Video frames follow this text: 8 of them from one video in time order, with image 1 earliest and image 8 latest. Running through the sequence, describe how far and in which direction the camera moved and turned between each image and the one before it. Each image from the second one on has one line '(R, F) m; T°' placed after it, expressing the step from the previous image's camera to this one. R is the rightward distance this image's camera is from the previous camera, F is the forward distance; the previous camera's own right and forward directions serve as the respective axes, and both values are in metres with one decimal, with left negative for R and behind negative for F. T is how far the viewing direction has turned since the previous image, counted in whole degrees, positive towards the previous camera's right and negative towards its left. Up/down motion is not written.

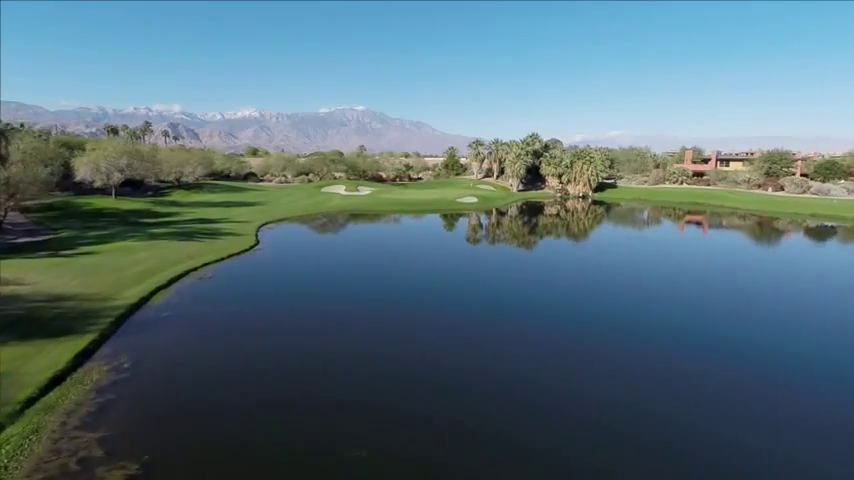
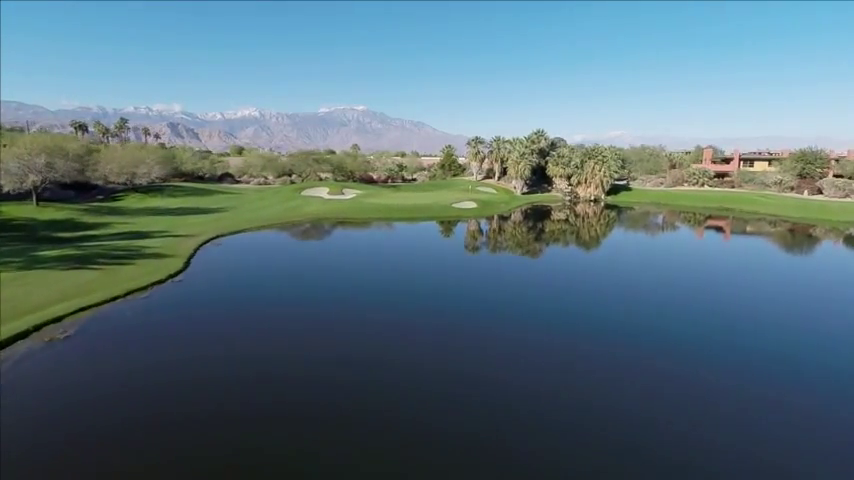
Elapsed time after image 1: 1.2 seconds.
(+0.8, +6.8) m; 0°
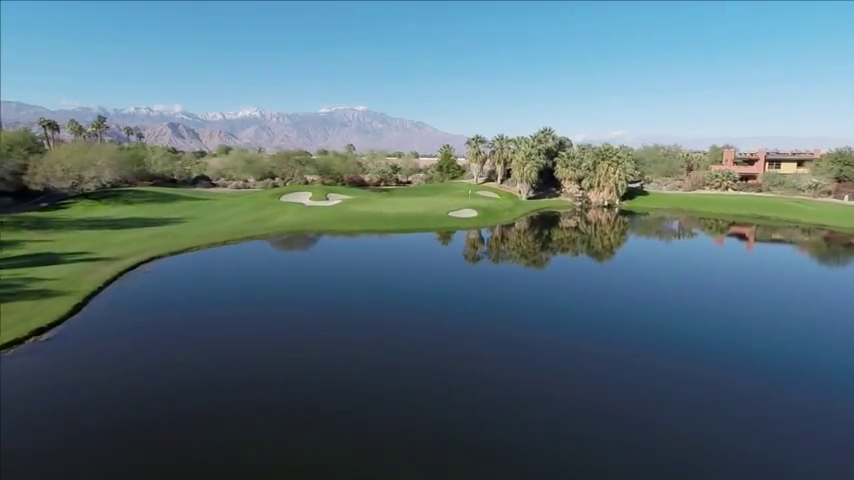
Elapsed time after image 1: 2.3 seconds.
(+0.6, +5.9) m; 0°
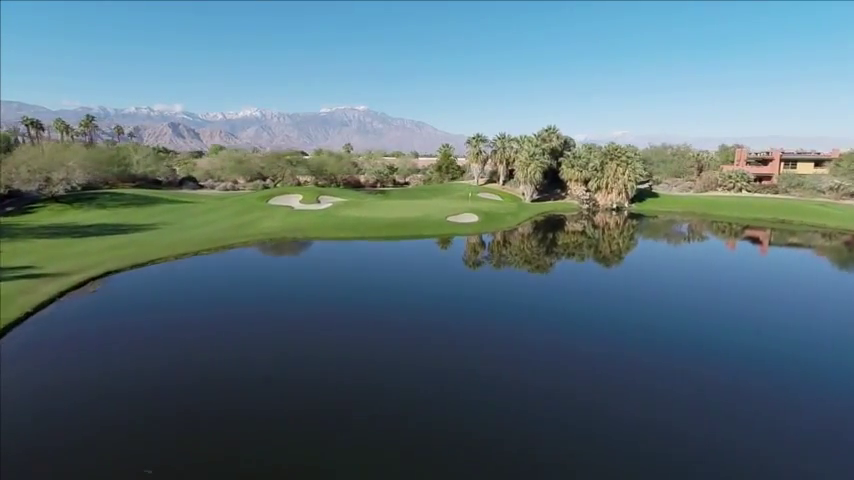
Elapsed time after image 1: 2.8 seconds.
(+0.3, +2.9) m; 0°
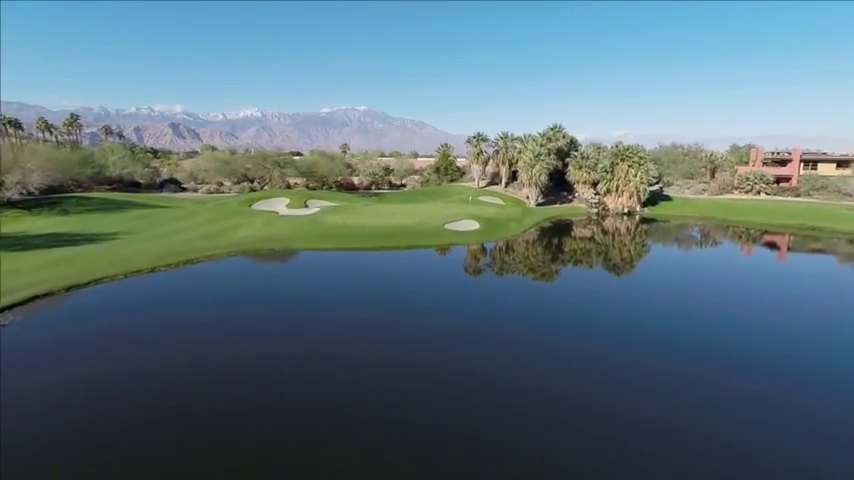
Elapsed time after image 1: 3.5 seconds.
(+0.3, +3.5) m; 0°
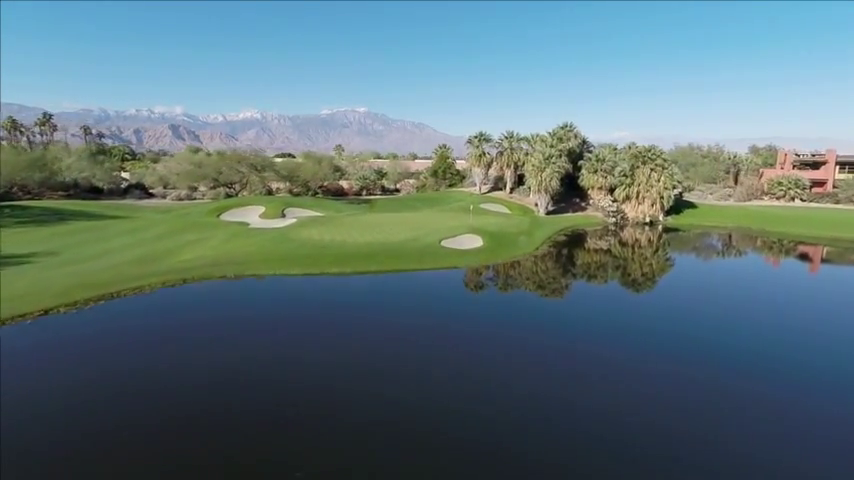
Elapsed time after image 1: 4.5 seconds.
(+0.4, +5.5) m; 0°
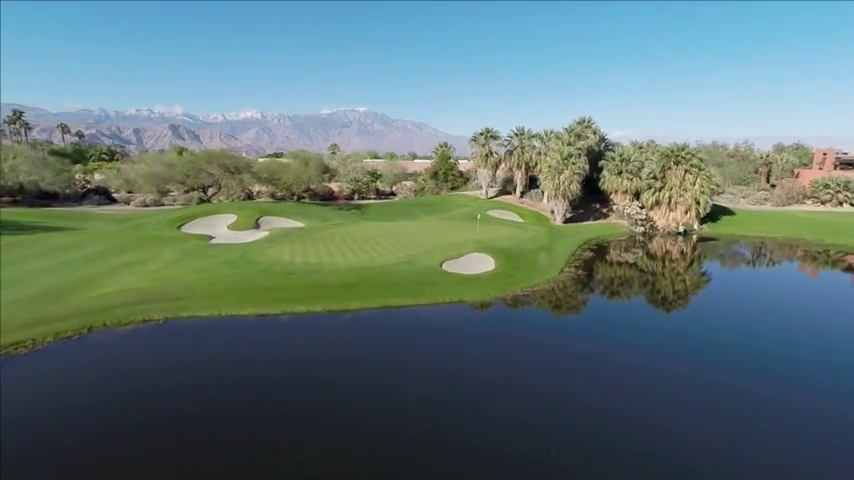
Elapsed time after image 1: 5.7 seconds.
(+0.1, +5.6) m; 0°
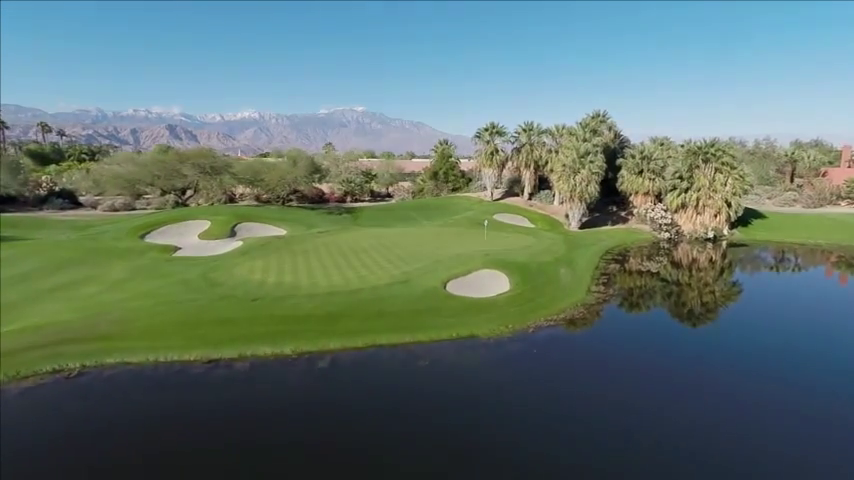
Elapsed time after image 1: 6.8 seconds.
(-0.1, +3.9) m; 0°
